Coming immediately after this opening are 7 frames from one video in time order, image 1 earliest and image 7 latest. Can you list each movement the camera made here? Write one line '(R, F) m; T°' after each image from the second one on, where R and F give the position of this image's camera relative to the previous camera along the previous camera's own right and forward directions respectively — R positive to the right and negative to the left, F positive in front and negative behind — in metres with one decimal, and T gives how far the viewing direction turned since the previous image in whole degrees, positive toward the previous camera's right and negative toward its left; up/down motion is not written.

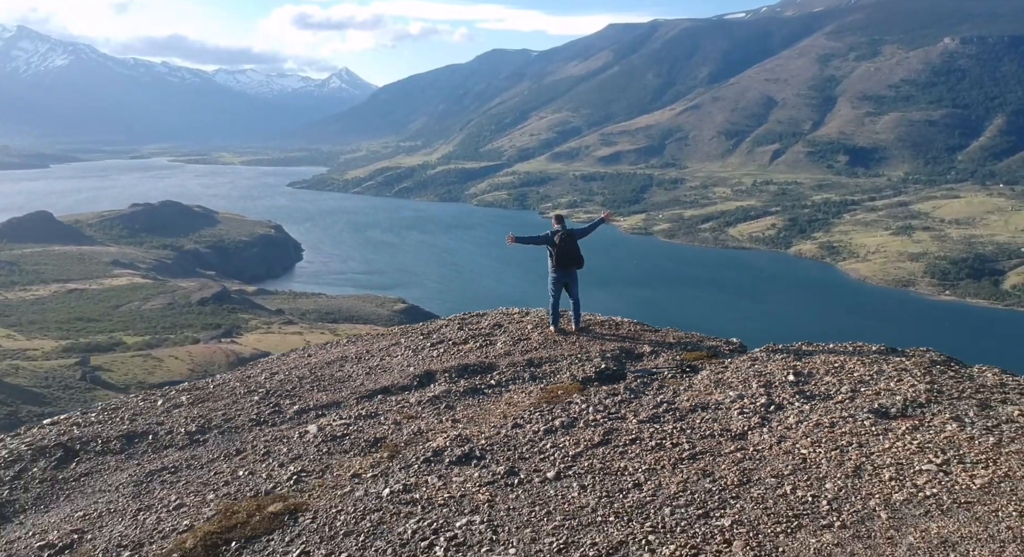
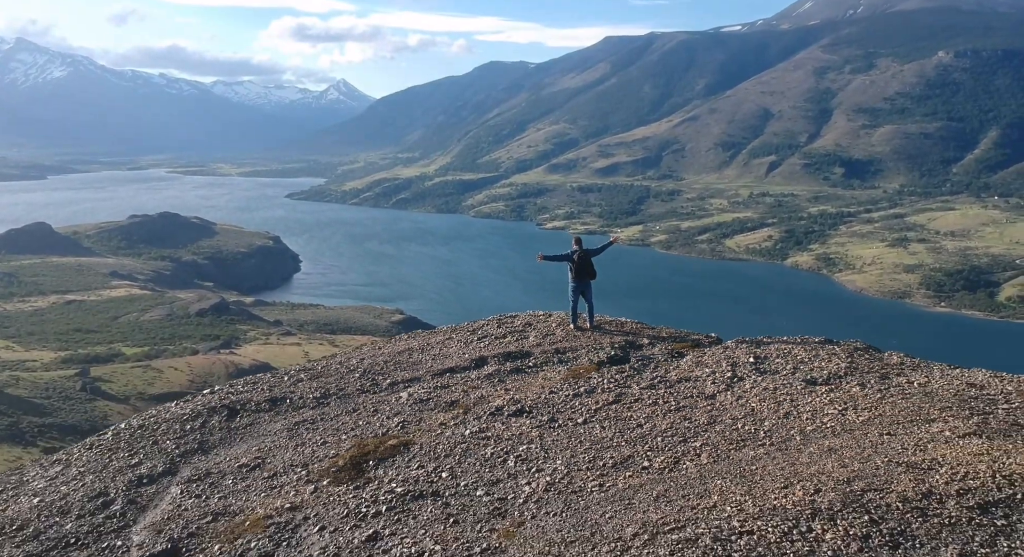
(-0.2, -1.2) m; 0°
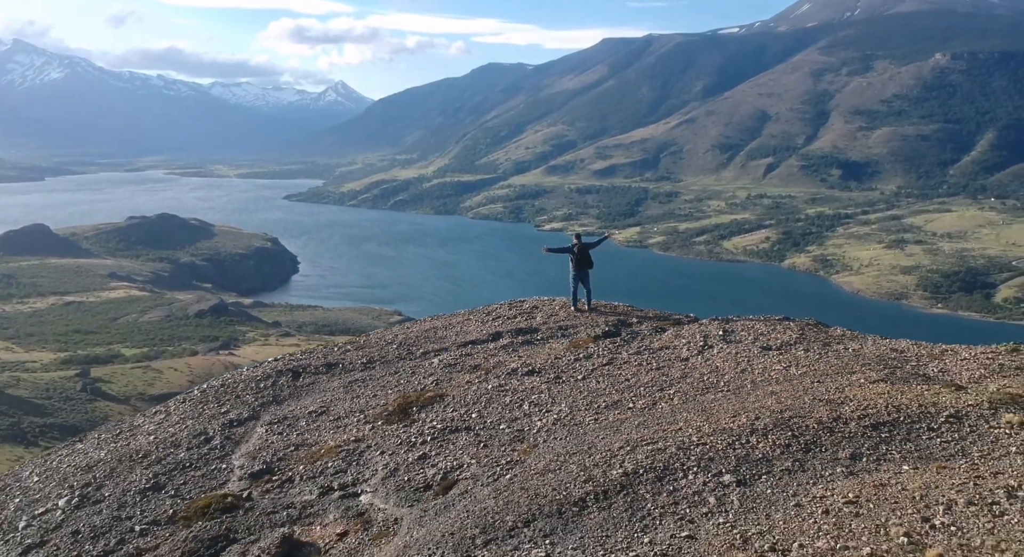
(-0.1, -0.9) m; 0°
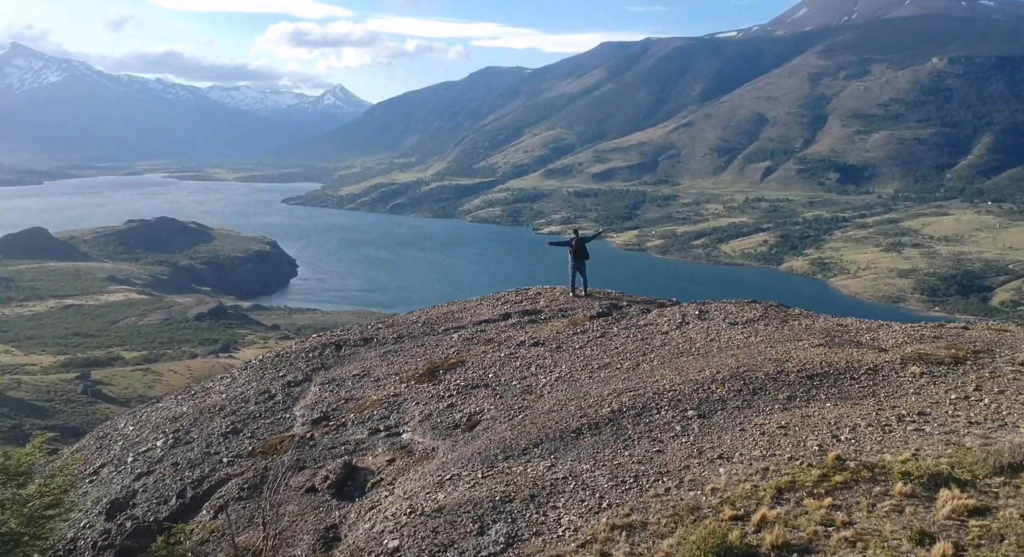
(0.0, -1.0) m; 0°
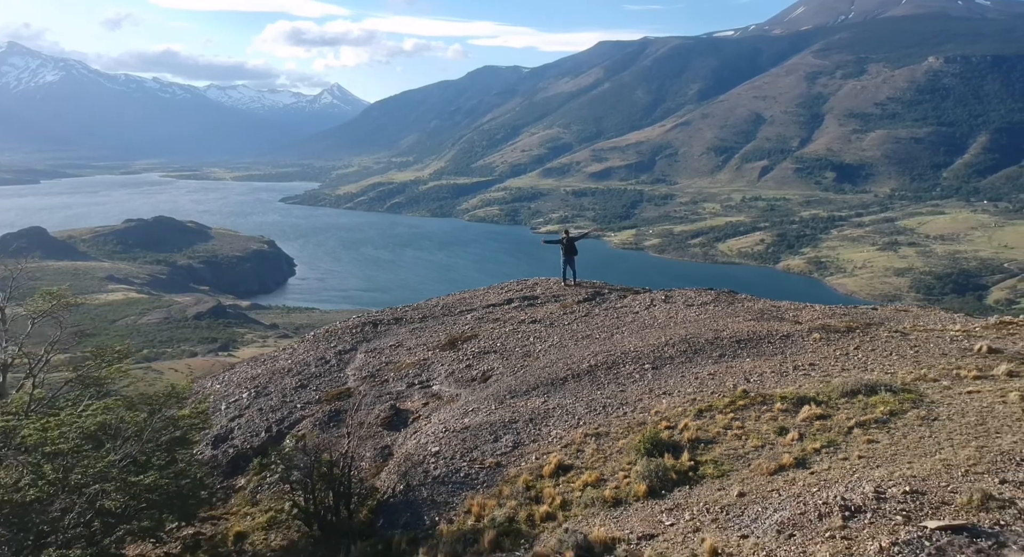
(-0.1, -1.4) m; 0°
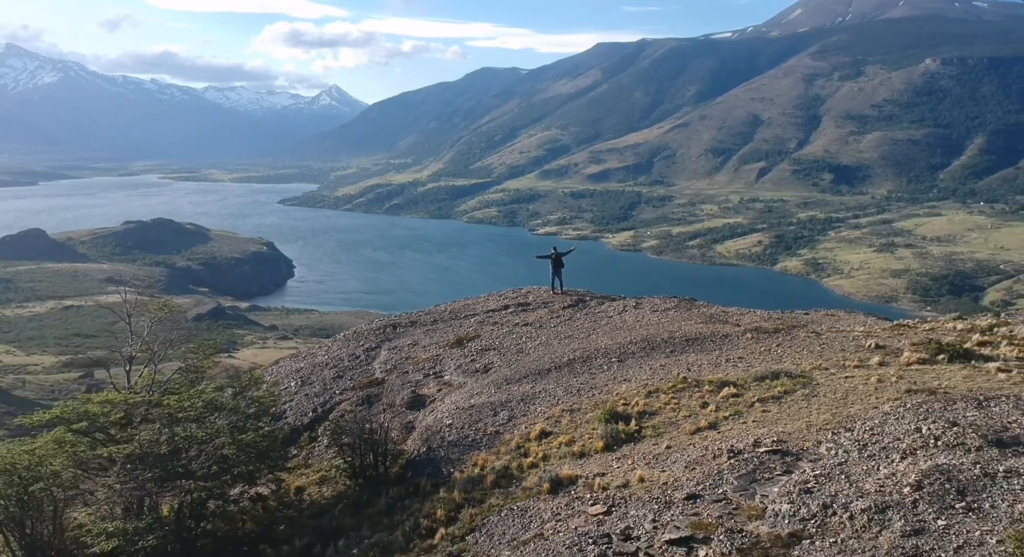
(-0.1, -1.6) m; 0°
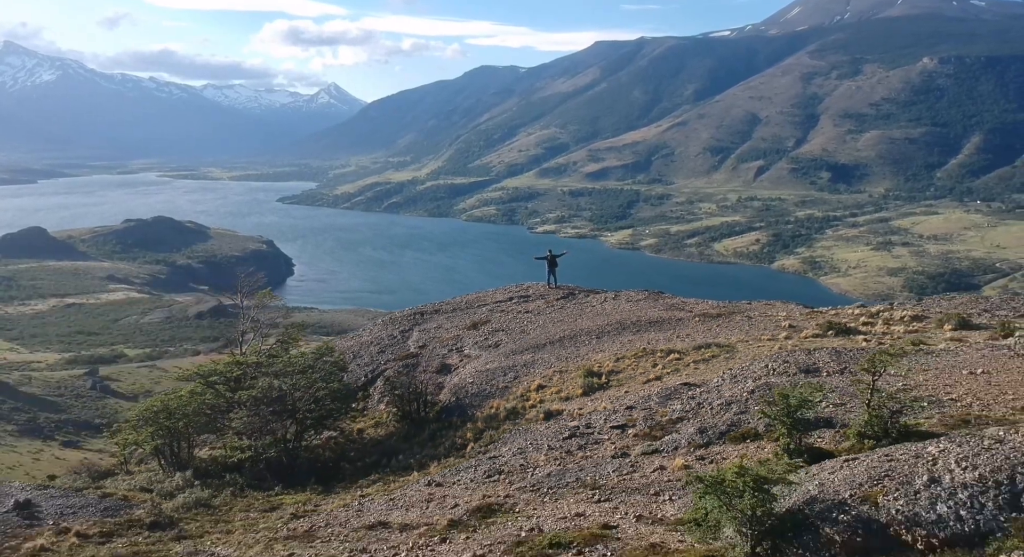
(-0.1, -2.3) m; 0°
